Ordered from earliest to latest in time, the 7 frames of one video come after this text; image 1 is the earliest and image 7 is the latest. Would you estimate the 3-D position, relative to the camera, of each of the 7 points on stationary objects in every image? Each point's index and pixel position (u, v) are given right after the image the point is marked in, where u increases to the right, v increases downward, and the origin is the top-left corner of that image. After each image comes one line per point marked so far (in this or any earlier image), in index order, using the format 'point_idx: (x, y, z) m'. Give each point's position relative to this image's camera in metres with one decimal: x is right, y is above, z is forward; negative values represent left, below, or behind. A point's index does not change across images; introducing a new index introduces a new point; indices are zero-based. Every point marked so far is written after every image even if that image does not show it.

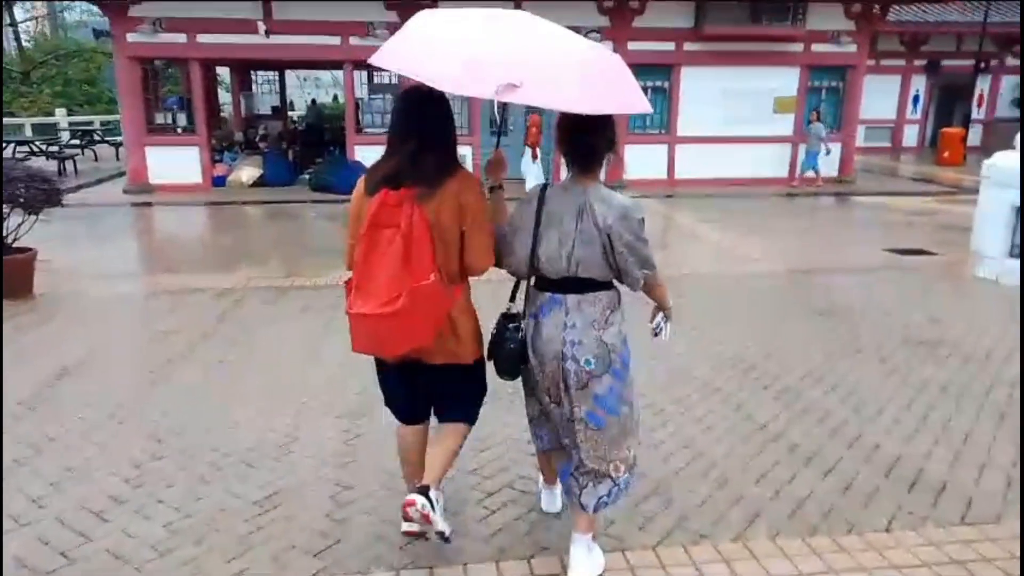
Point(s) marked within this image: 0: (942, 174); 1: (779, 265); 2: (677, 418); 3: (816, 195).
0: (+11.3, +3.0, +18.7) m
1: (+3.4, +0.3, +9.0) m
2: (+0.9, -0.7, +4.0) m
3: (+6.3, +2.0, +14.8) m
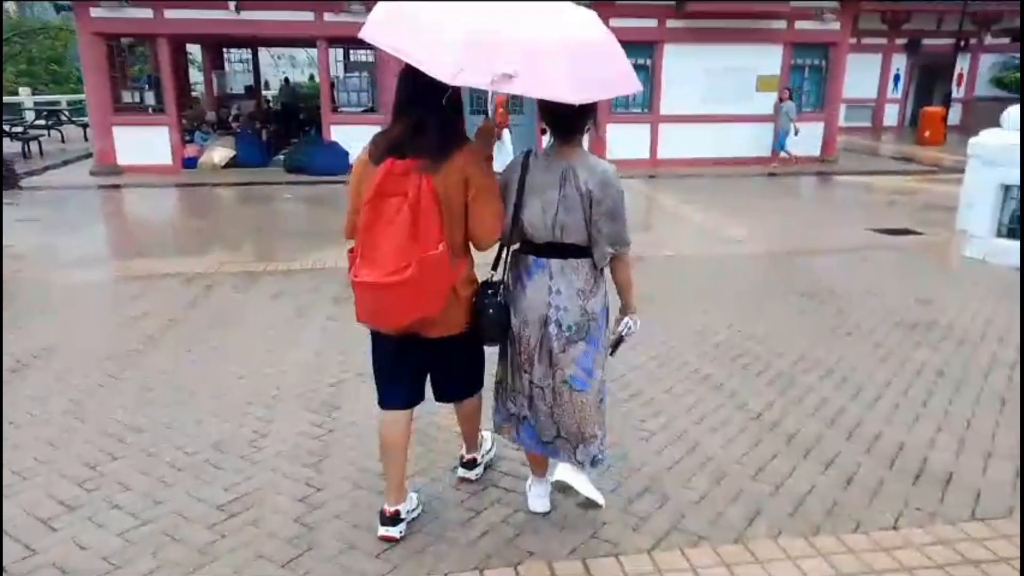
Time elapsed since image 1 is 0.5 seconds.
0: (+10.8, +3.6, +18.7) m
1: (+3.2, +0.5, +8.8) m
2: (+0.9, -0.6, +3.9) m
3: (+5.9, +2.4, +14.7) m
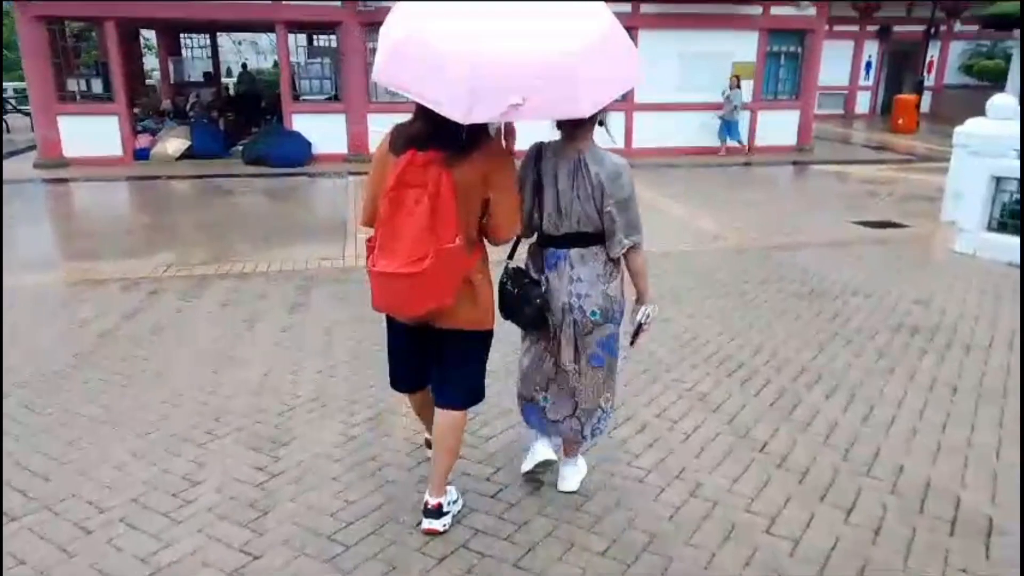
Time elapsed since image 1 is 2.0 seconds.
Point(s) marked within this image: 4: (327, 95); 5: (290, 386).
0: (+10.0, +3.8, +18.6) m
1: (+2.8, +0.6, +8.5) m
2: (+0.7, -0.7, +3.4) m
3: (+5.3, +2.5, +14.4) m
4: (-3.7, +3.8, +14.0) m
5: (-1.3, -0.6, +4.2) m
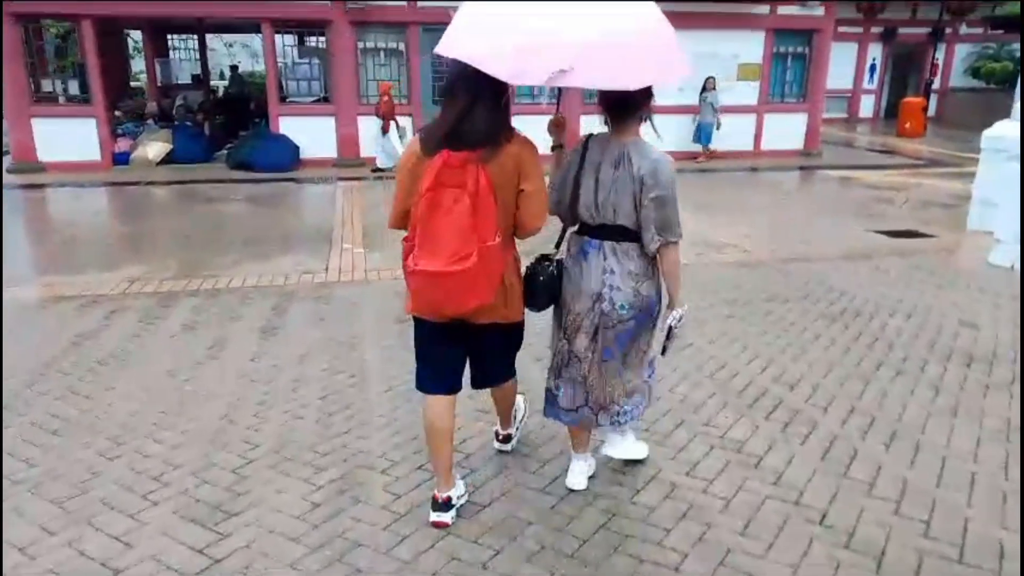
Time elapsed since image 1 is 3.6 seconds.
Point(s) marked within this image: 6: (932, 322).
0: (+10.0, +3.6, +18.0) m
1: (+2.8, +0.4, +7.9) m
2: (+0.7, -0.8, +2.8) m
3: (+5.3, +2.3, +13.8) m
4: (-3.7, +3.6, +13.4) m
5: (-1.3, -0.7, +3.6) m
6: (+3.1, -0.3, +5.2) m
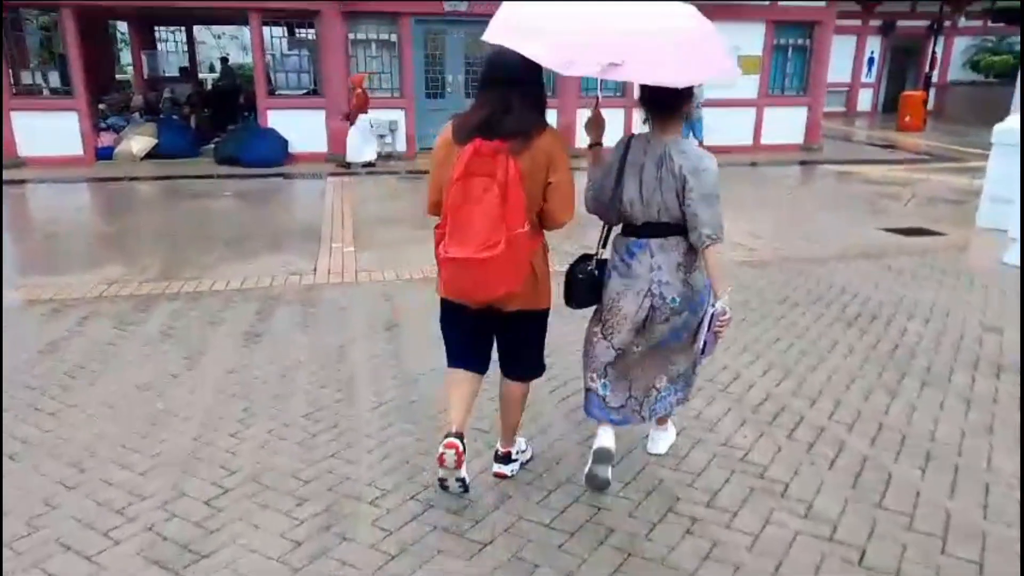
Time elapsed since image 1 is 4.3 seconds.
0: (+9.8, +3.7, +17.8) m
1: (+2.8, +0.4, +7.6) m
2: (+0.7, -0.9, +2.5) m
3: (+5.2, +2.4, +13.6) m
4: (-3.8, +3.7, +13.1) m
5: (-1.3, -0.8, +3.3) m
6: (+3.1, -0.3, +5.0) m
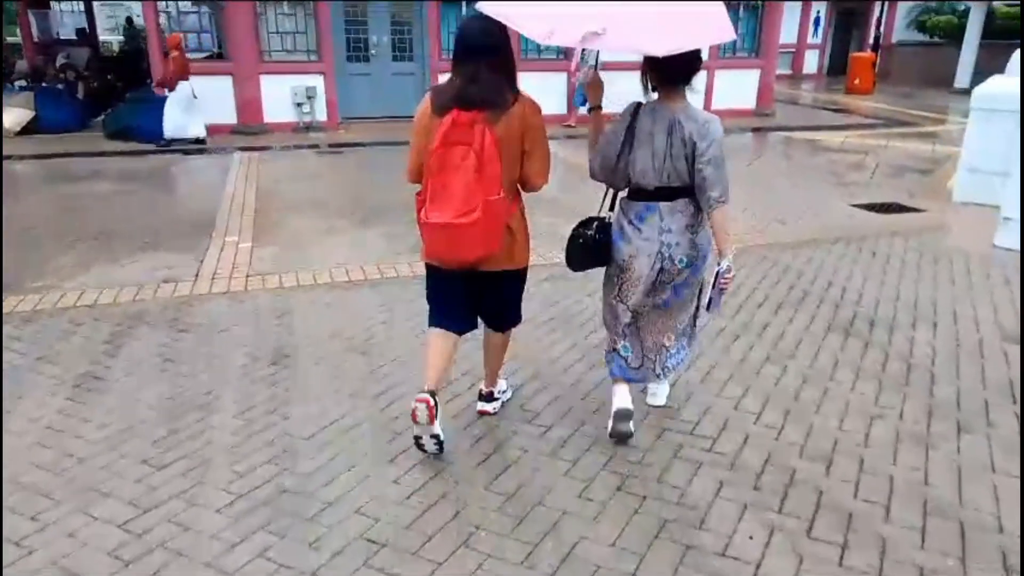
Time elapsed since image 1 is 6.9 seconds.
0: (+8.3, +4.5, +17.2) m
1: (+2.1, +0.5, +6.7) m
2: (+0.5, -1.1, +1.6) m
3: (+4.0, +2.8, +12.7) m
4: (-4.9, +3.8, +11.5) m
5: (-1.6, -1.0, +2.2) m
6: (+2.6, -0.3, +4.1) m
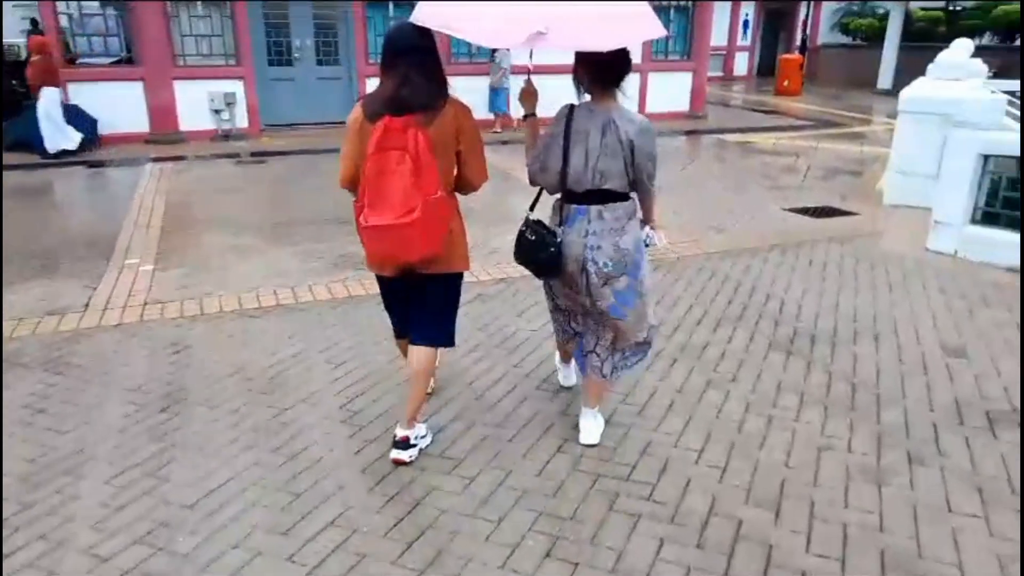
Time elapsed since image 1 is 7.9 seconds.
0: (+6.7, +4.5, +17.5) m
1: (+1.5, +0.4, +6.5) m
2: (+0.3, -1.2, +1.3) m
3: (+2.9, +2.8, +12.7) m
4: (-6.0, +3.5, +10.8) m
5: (-1.8, -1.1, +1.7) m
6: (+2.2, -0.3, +4.0) m
